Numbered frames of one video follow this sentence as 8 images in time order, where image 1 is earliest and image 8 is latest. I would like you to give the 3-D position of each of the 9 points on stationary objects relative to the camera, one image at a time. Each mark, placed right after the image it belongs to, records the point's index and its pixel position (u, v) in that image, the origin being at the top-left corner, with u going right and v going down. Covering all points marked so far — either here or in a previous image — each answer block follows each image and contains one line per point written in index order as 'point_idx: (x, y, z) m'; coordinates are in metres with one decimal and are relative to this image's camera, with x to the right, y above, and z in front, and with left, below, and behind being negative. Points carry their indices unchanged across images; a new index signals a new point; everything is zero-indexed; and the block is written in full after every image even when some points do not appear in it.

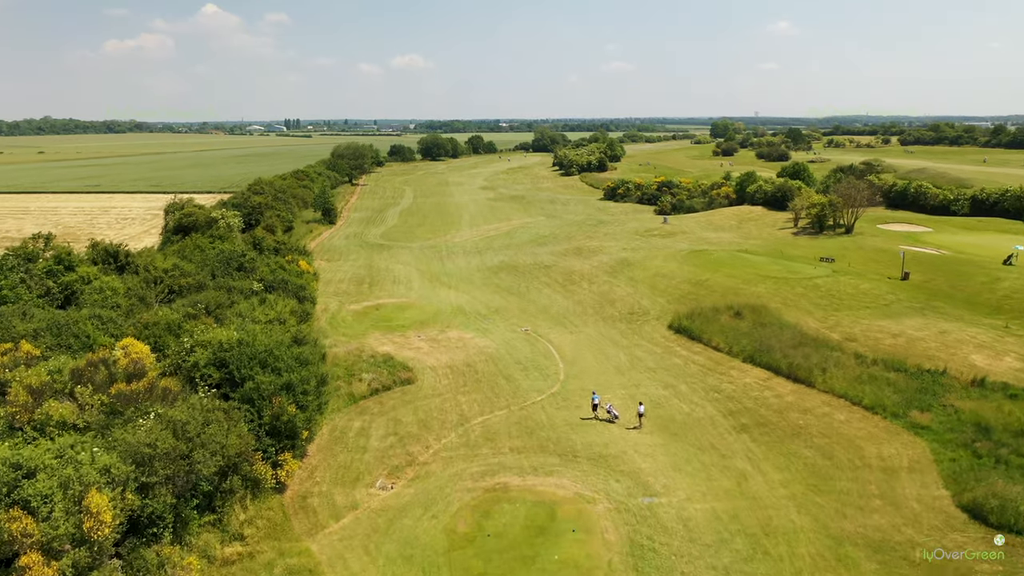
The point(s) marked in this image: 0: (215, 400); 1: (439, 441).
0: (-6.4, -2.4, +15.9) m
1: (-1.9, -4.1, +19.5) m
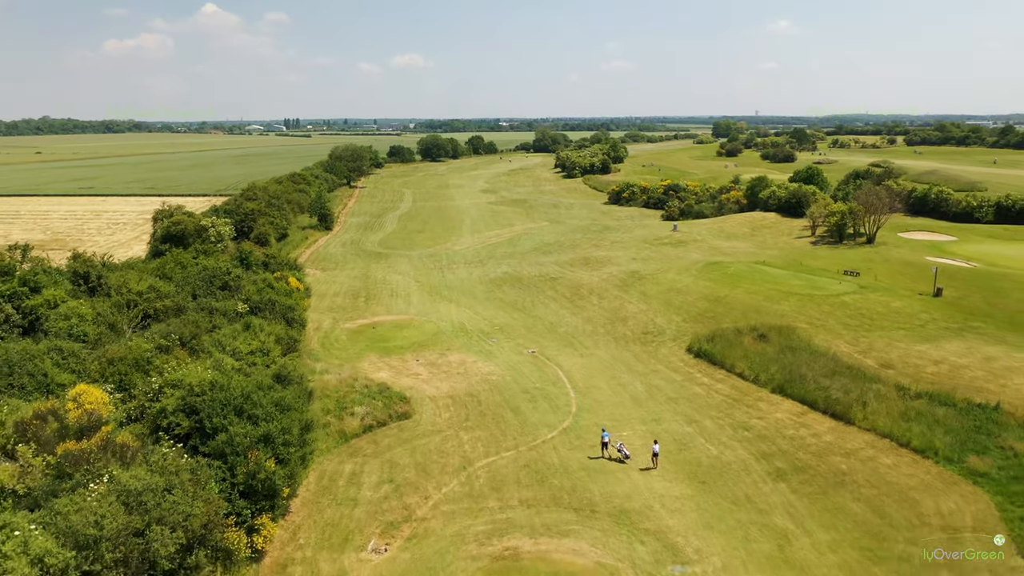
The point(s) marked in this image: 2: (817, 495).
0: (-6.2, -3.2, +13.8) m
1: (-1.7, -4.8, +17.4) m
2: (+6.9, -4.7, +16.6) m
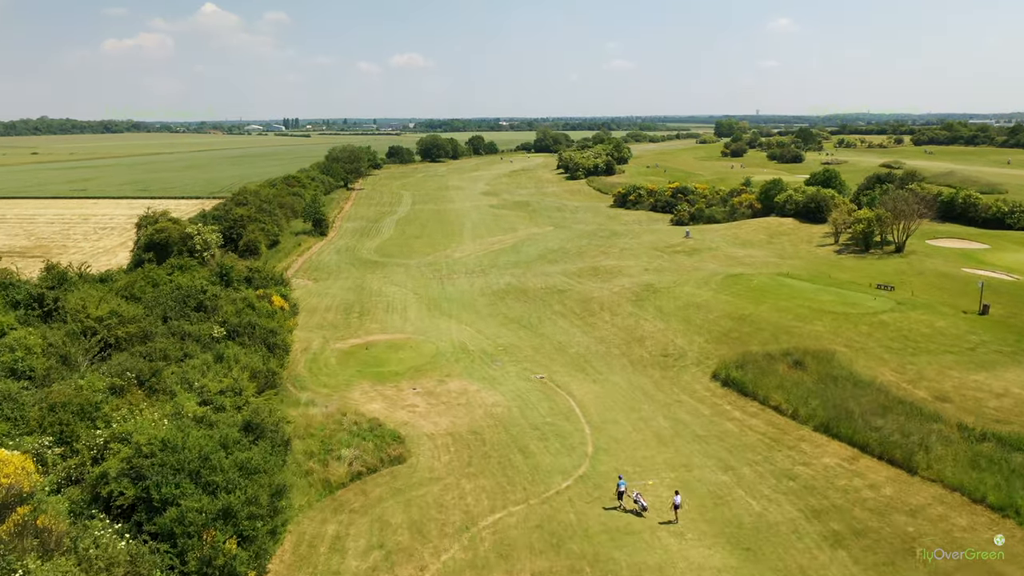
0: (-6.0, -3.9, +11.2) m
1: (-1.5, -5.5, +14.8) m
2: (+7.1, -5.3, +14.0) m
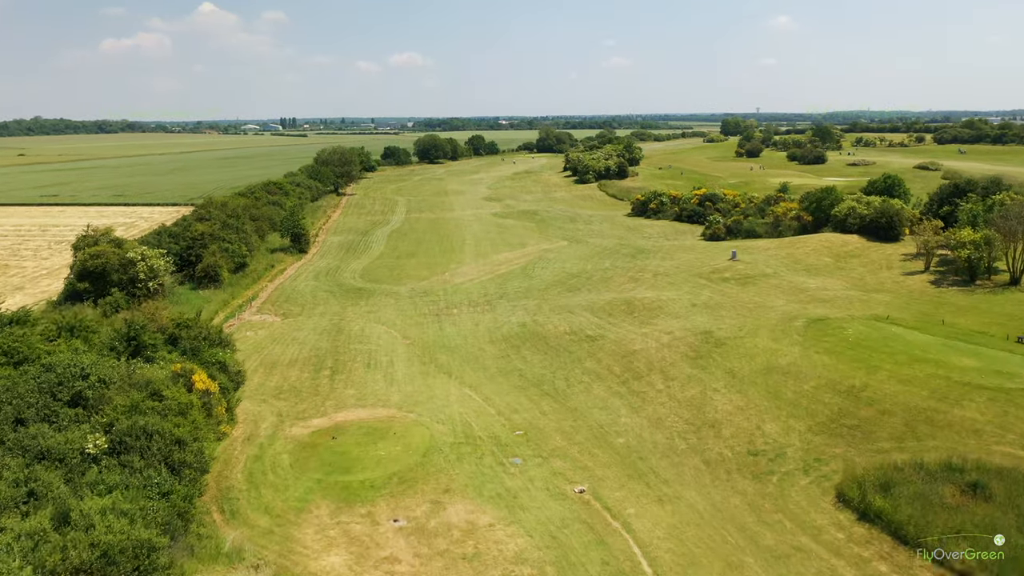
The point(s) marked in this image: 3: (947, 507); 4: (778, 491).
0: (-5.4, -5.7, +3.4) m
1: (-0.8, -7.3, +7.1) m
2: (+7.8, -7.1, +6.3) m
3: (+8.7, -4.4, +14.8) m
4: (+6.1, -4.6, +17.0) m
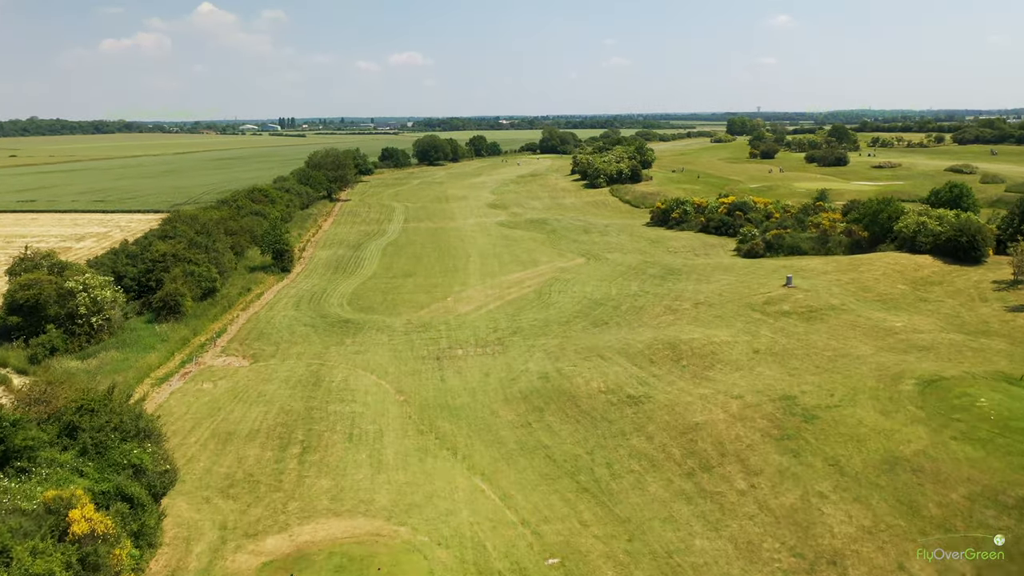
0: (-4.7, -7.1, -2.5) m
1: (-0.2, -8.7, +1.1) m
2: (+8.4, -8.5, +0.3) m
3: (+9.4, -5.8, +8.8) m
4: (+6.8, -6.1, +11.0) m
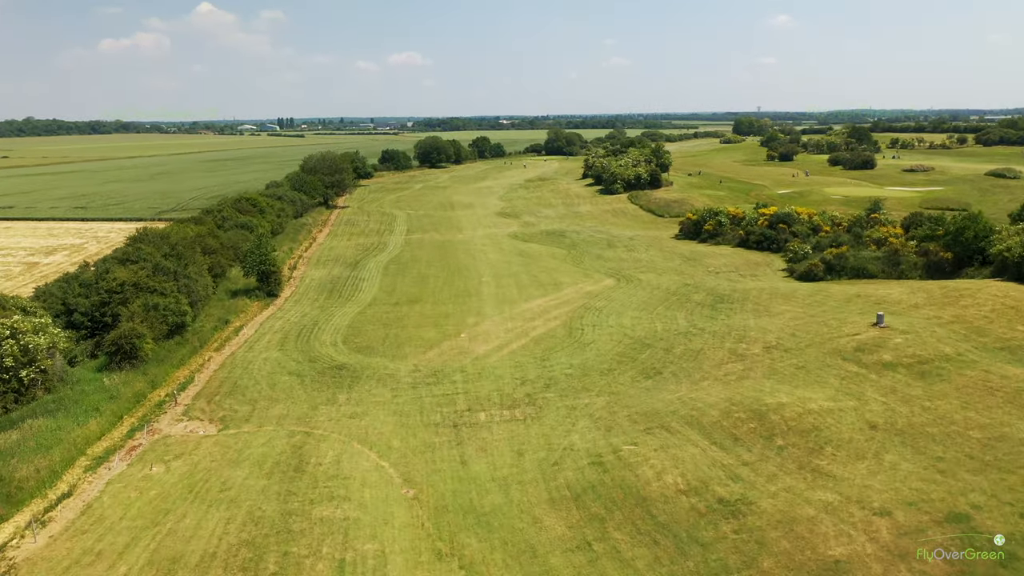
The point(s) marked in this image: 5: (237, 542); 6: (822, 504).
0: (-3.6, -8.6, -8.5) m
1: (+0.9, -10.2, -4.8) m
2: (+9.5, -10.0, -5.6) m
3: (+10.5, -7.3, +2.9) m
4: (+7.9, -7.5, +5.1) m
5: (-6.0, -5.5, +16.2) m
6: (+6.7, -4.6, +15.9) m
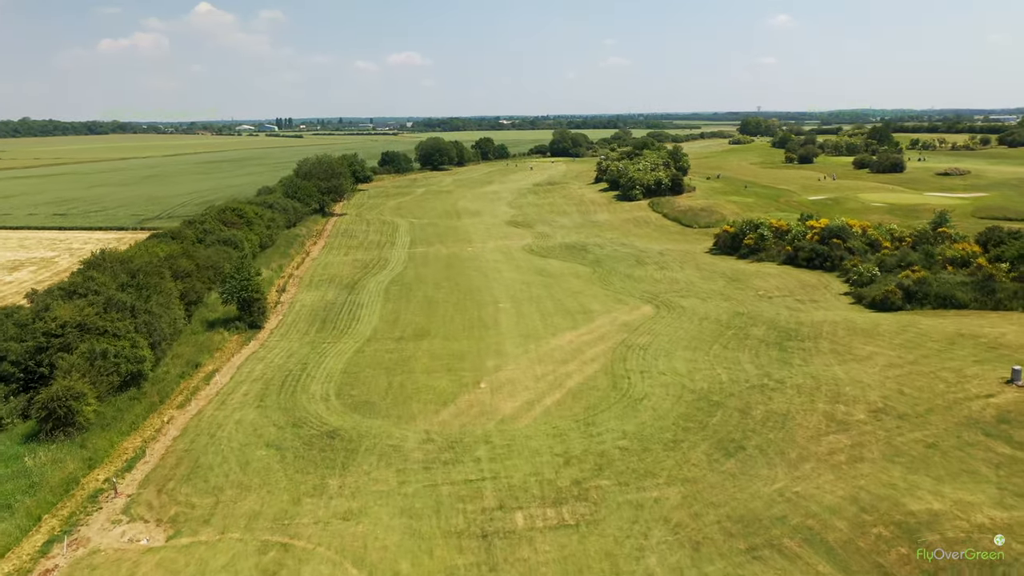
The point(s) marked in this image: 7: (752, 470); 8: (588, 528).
0: (-2.5, -10.0, -14.2) m
1: (+2.0, -11.6, -10.6) m
2: (+10.7, -11.4, -11.4) m
3: (+11.6, -8.7, -2.8) m
4: (+9.0, -8.9, -0.7) m
5: (-4.9, -6.9, +10.5) m
6: (+7.8, -6.0, +10.1) m
7: (+6.2, -4.5, +18.9) m
8: (+1.7, -5.3, +16.7) m
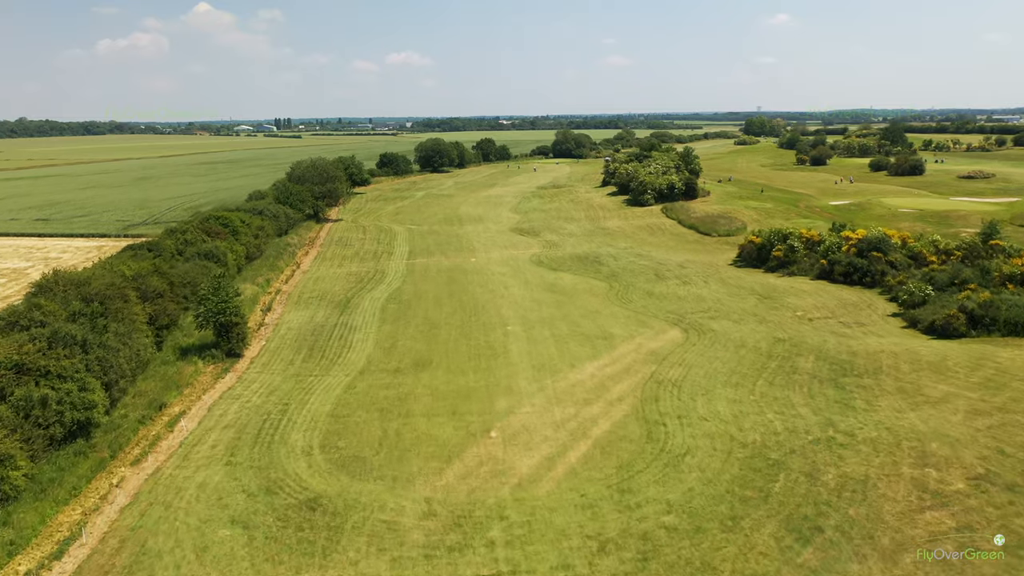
0: (-2.0, -11.0, -18.1) m
1: (+2.5, -12.5, -14.4) m
2: (+11.2, -12.3, -15.2) m
3: (+12.1, -9.6, -6.7) m
4: (+9.5, -9.9, -4.5) m
5: (-4.4, -7.9, +6.6) m
6: (+8.3, -7.0, +6.3) m
7: (+6.6, -5.5, +15.0) m
8: (+2.2, -6.3, +12.8) m
